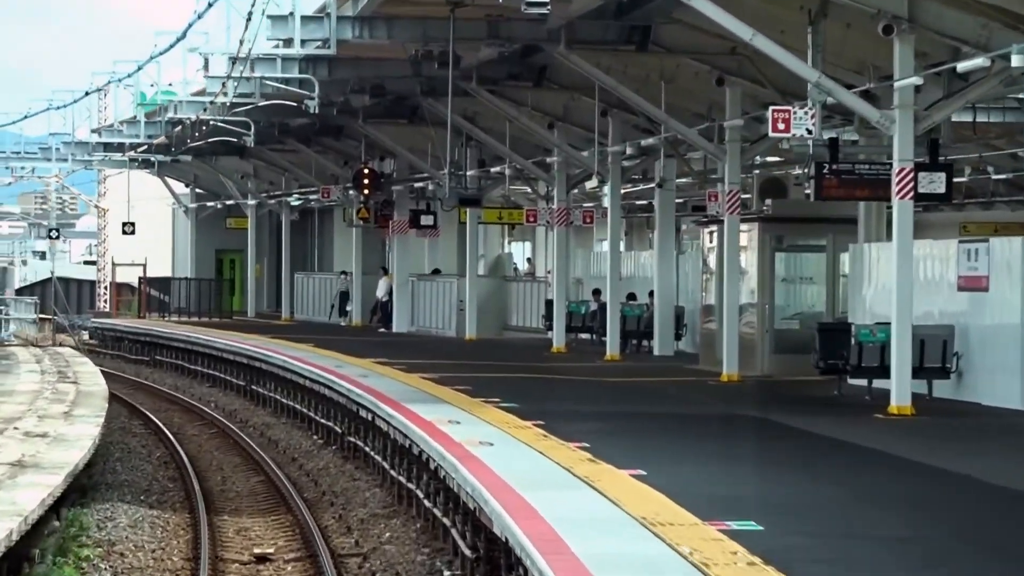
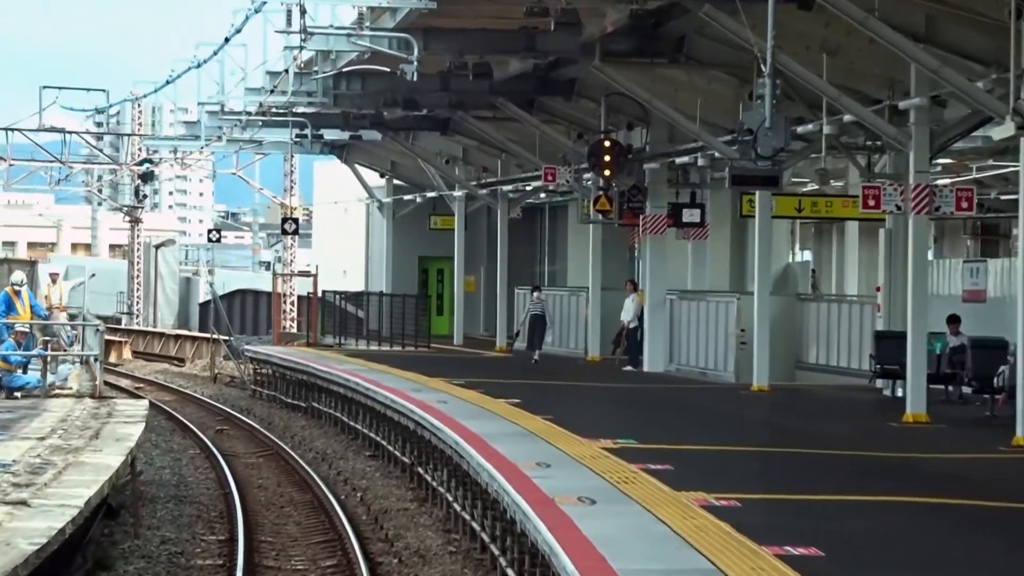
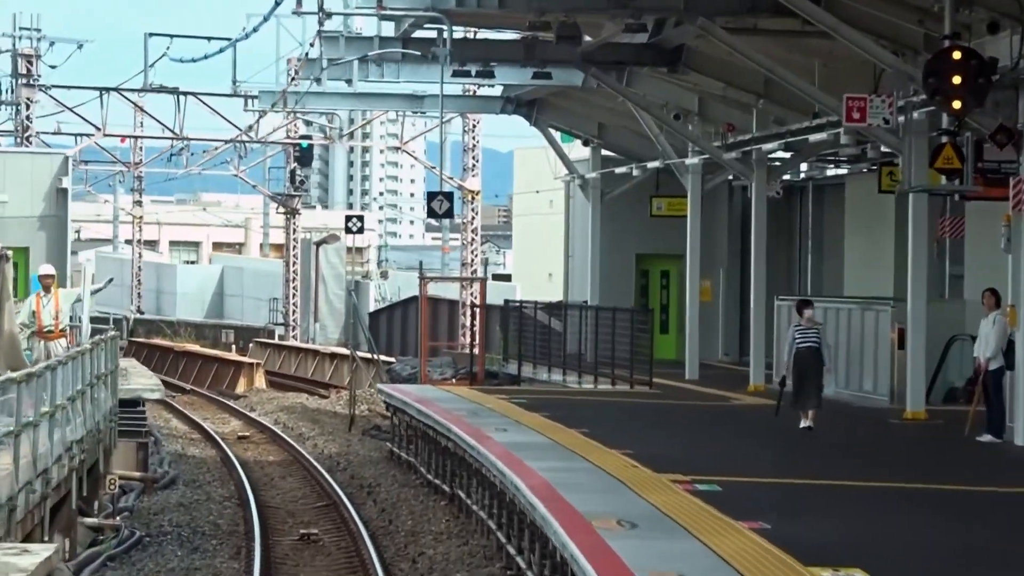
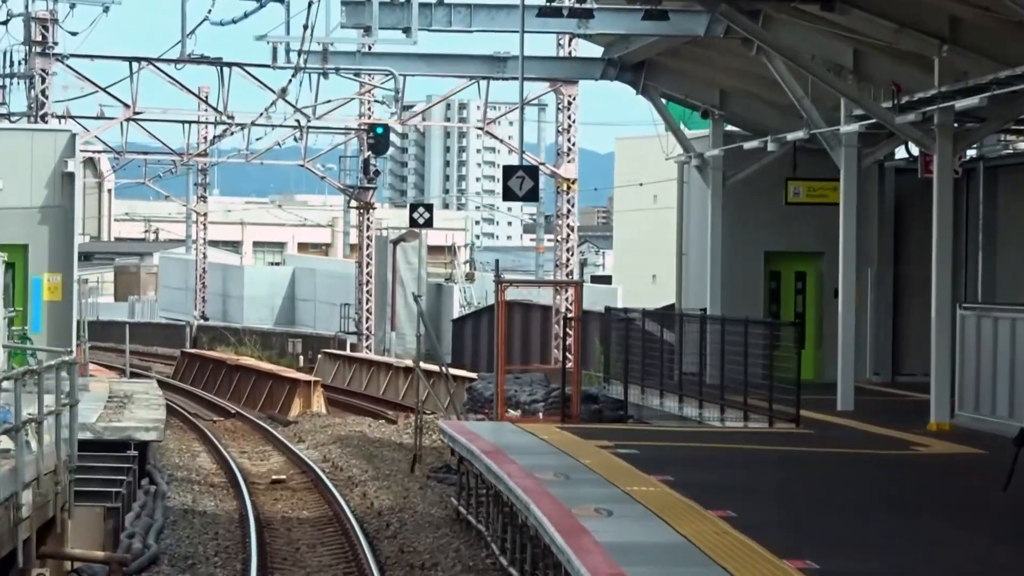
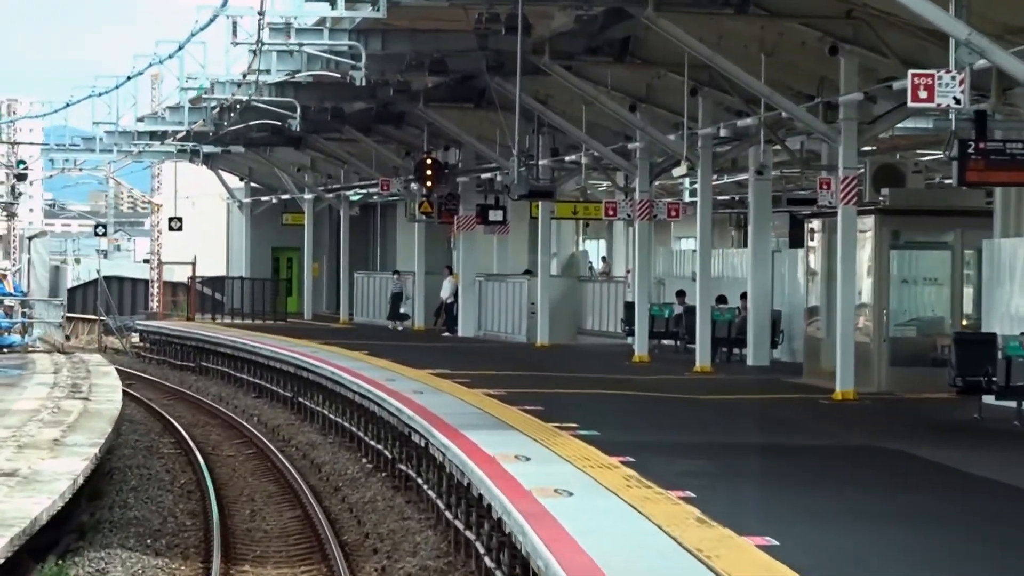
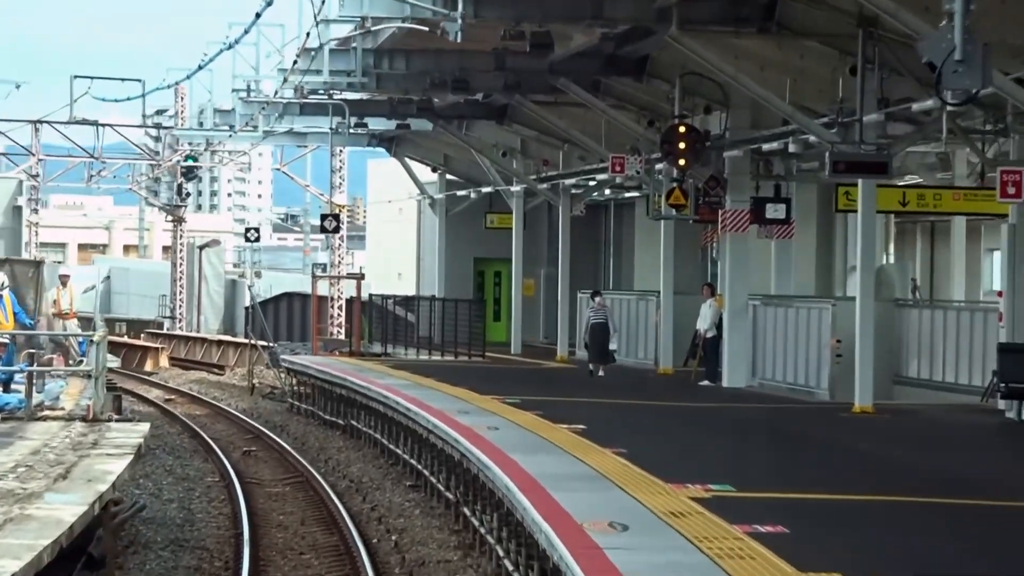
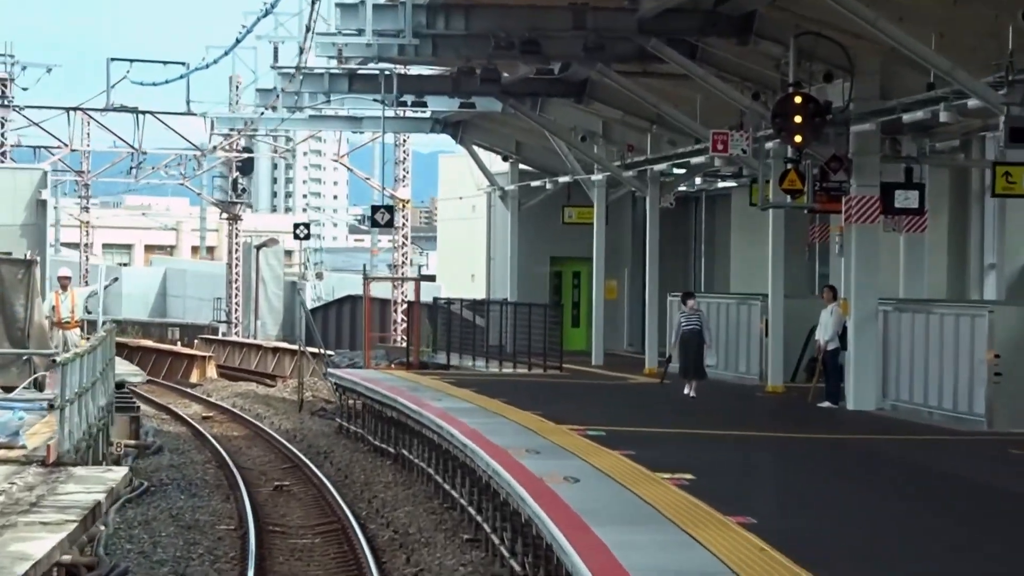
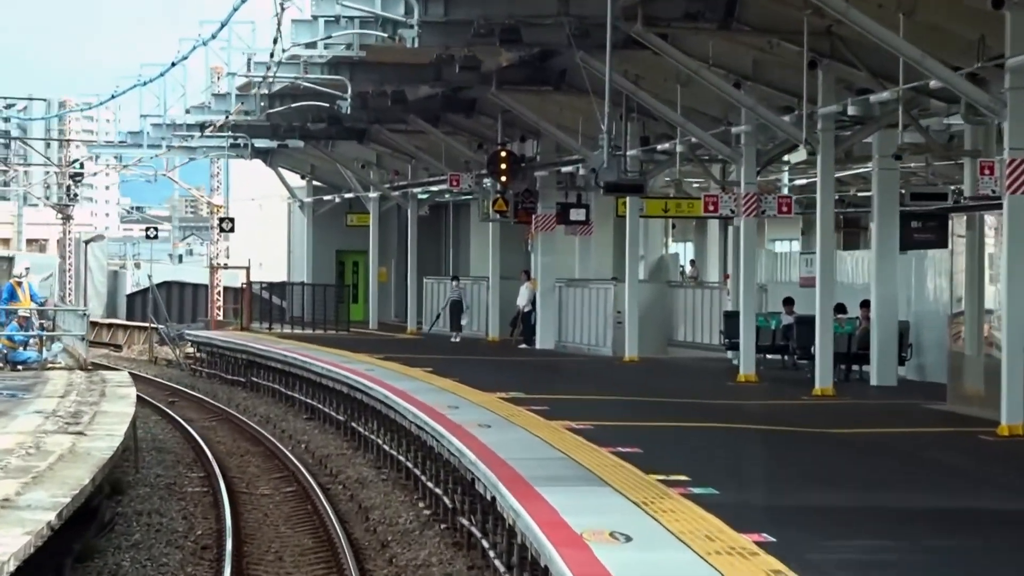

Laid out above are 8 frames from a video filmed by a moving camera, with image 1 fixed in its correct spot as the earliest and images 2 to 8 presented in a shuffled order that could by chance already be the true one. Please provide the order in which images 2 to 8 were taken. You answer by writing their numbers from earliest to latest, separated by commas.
5, 8, 2, 6, 7, 3, 4
